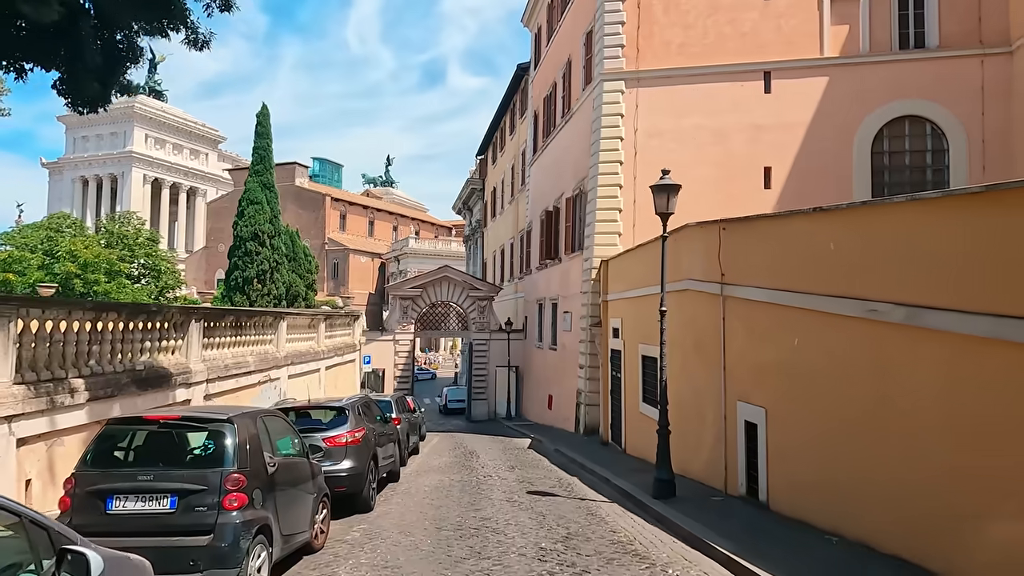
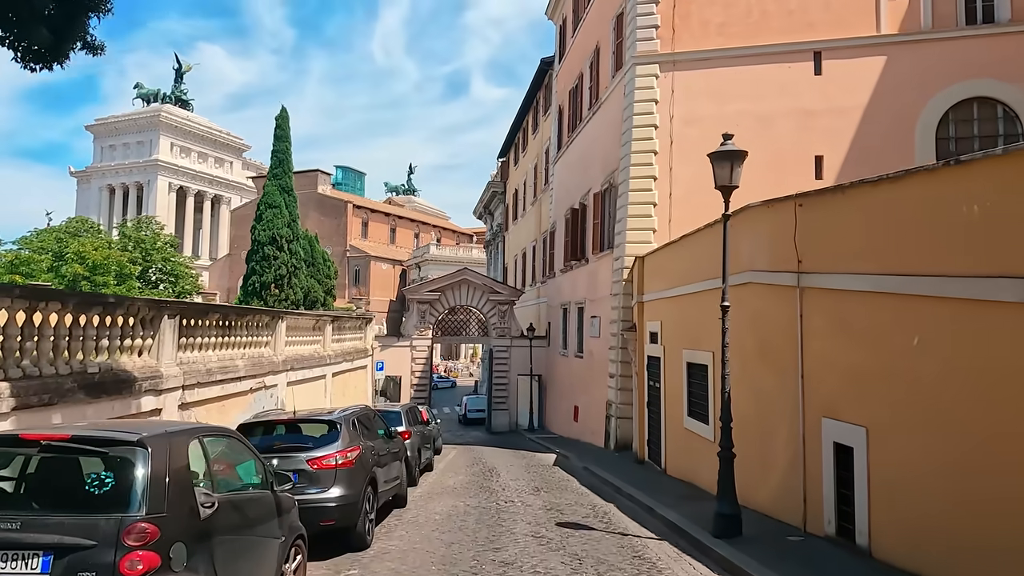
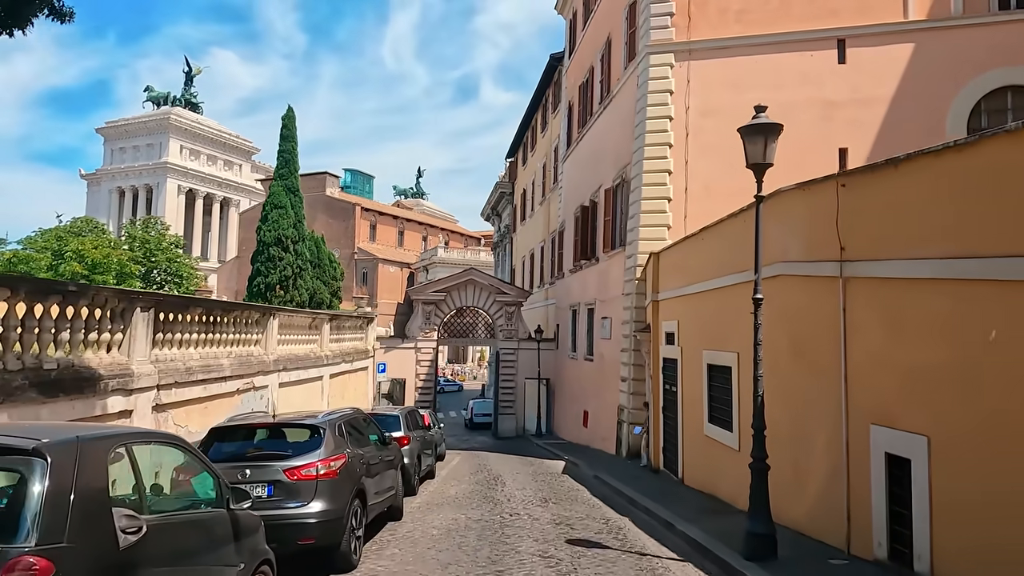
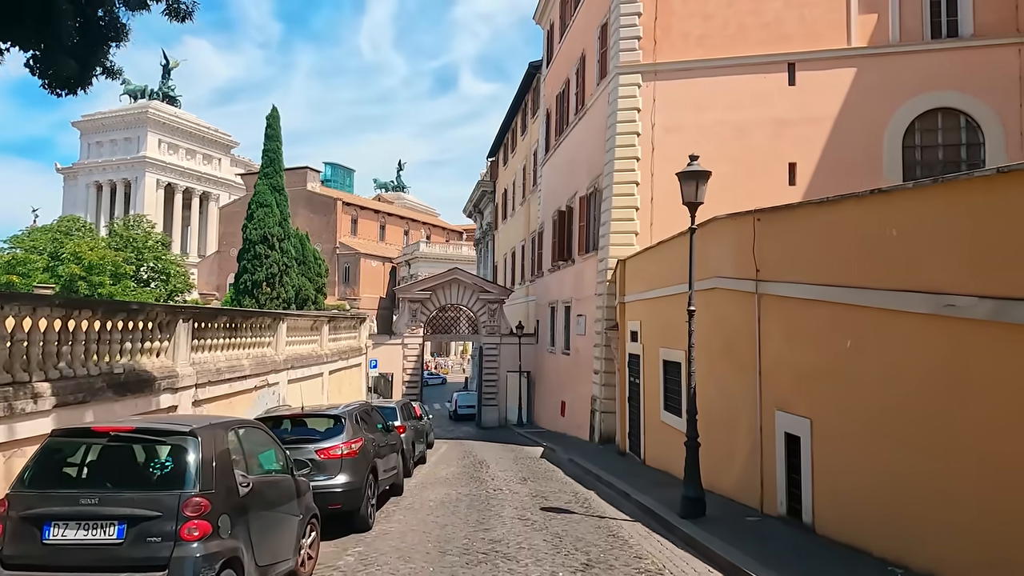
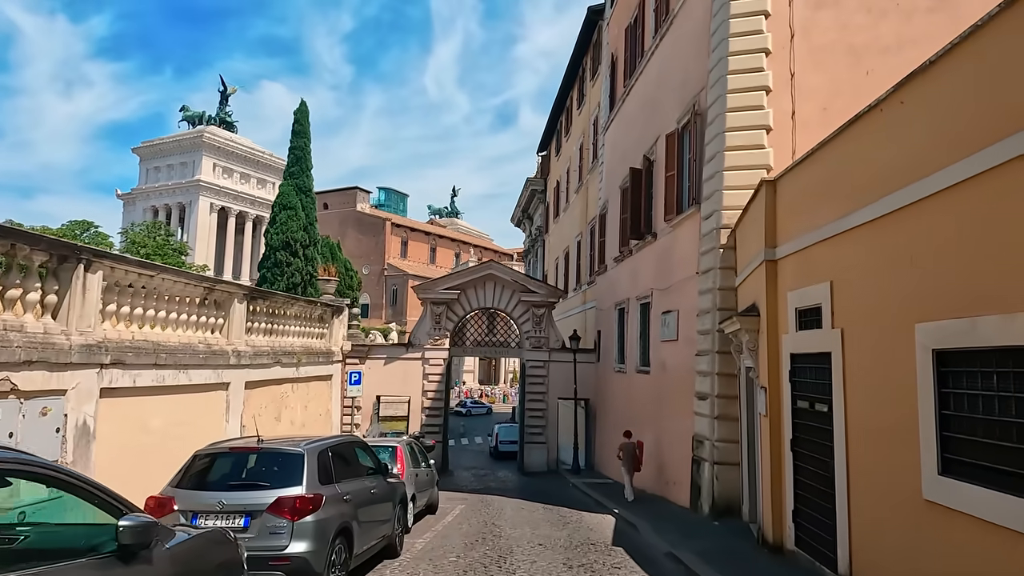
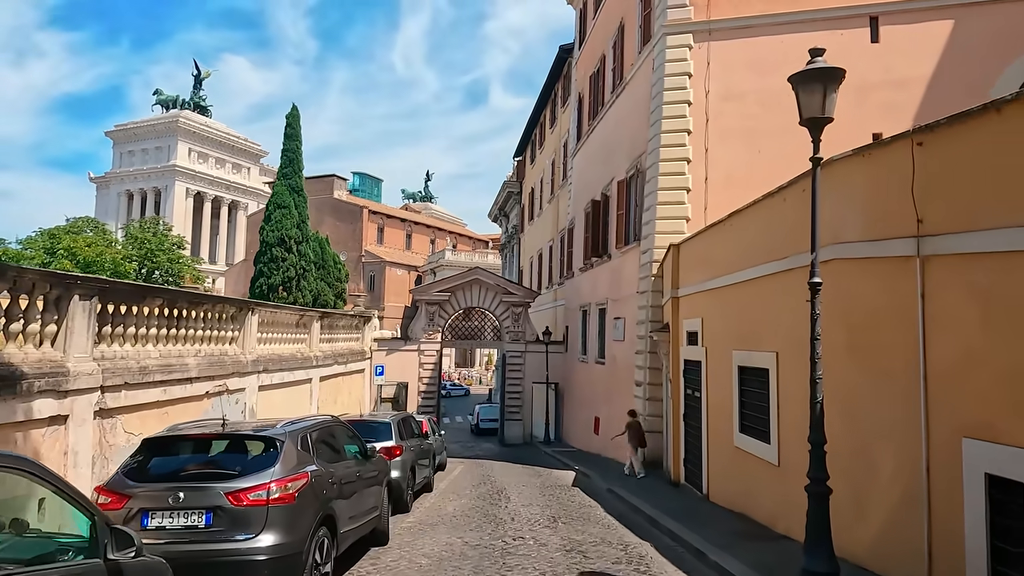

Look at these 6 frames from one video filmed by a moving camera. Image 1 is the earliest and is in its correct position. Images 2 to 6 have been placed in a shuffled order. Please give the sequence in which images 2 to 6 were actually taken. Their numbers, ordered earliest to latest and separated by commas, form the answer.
4, 2, 3, 6, 5
